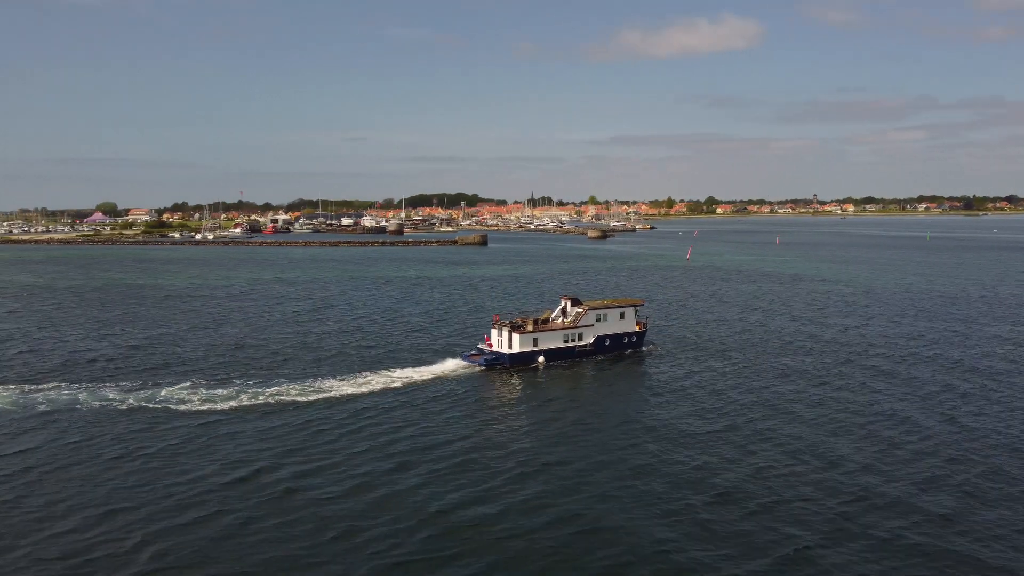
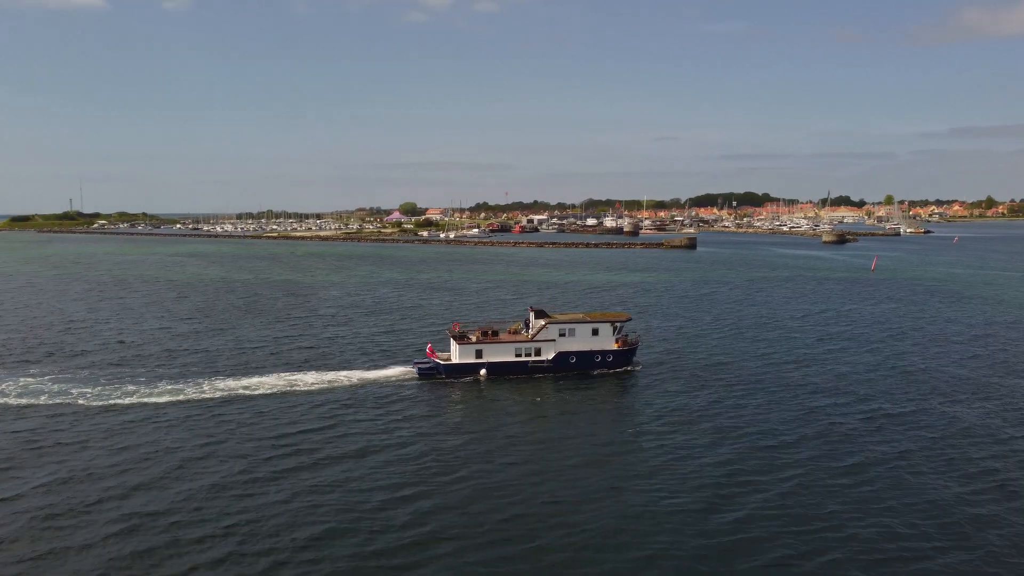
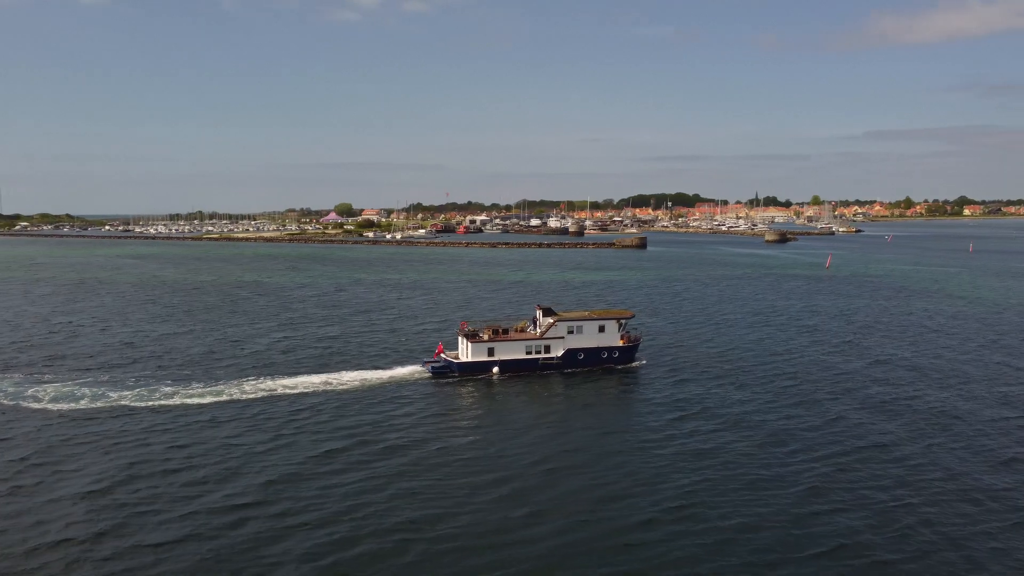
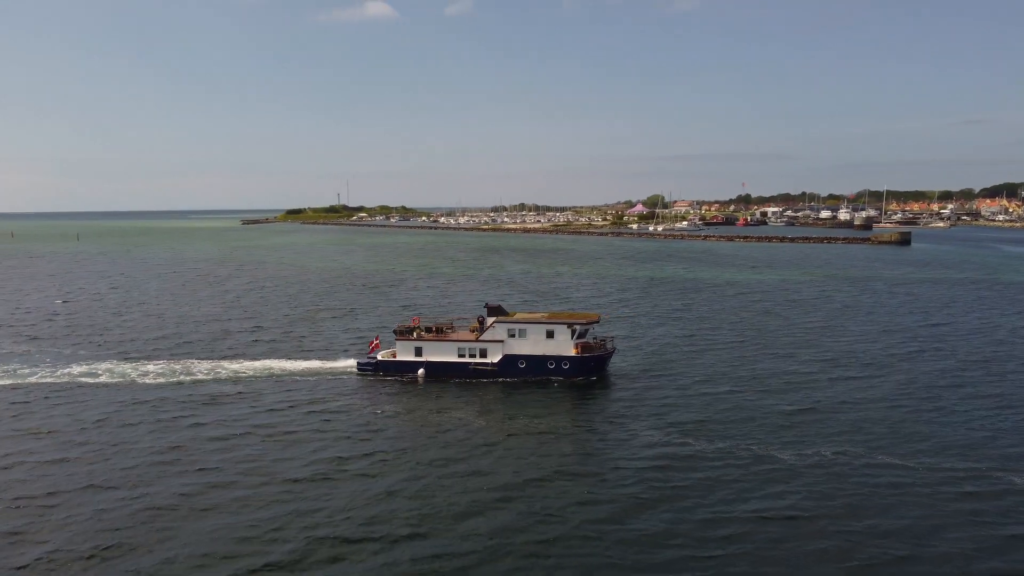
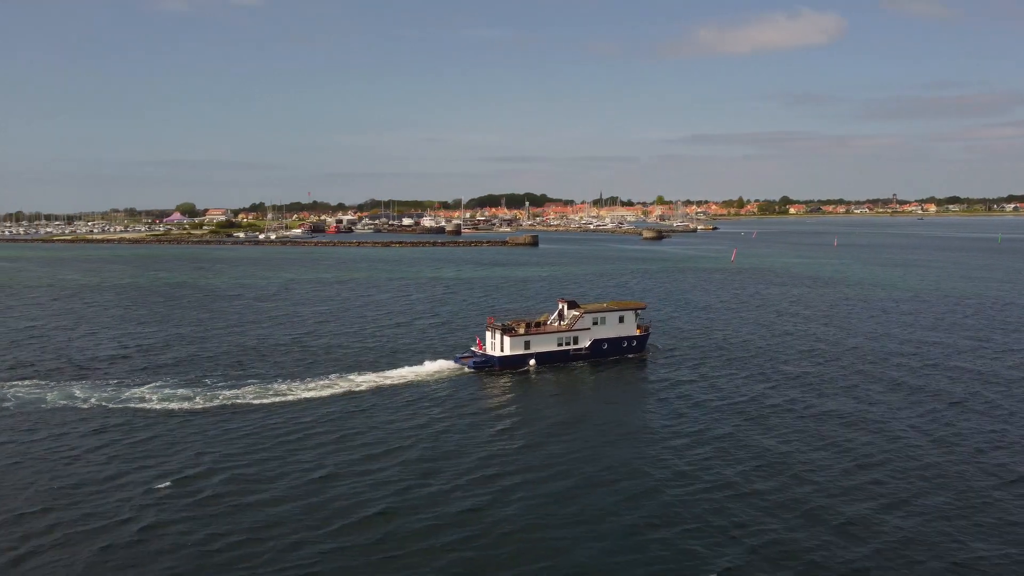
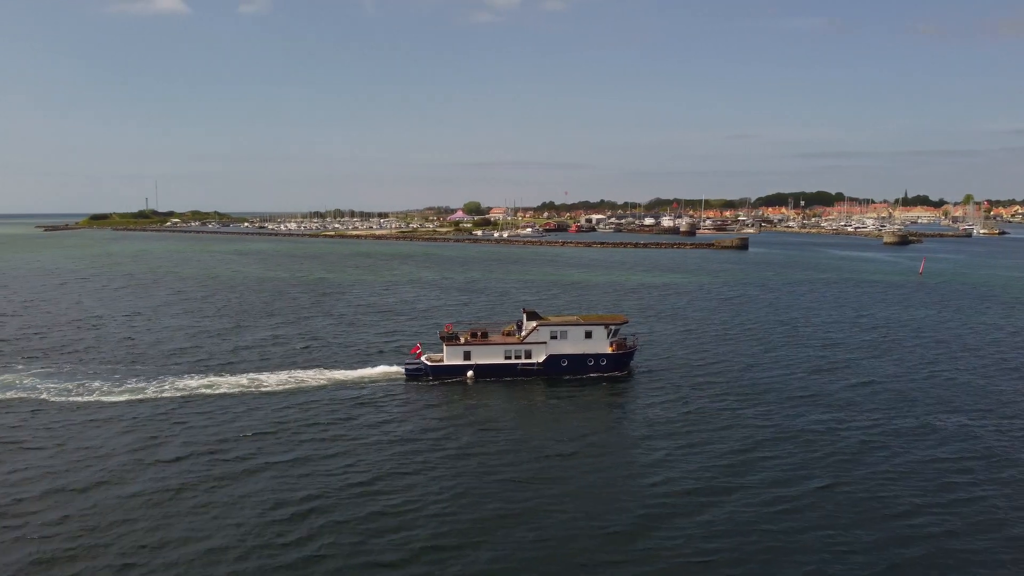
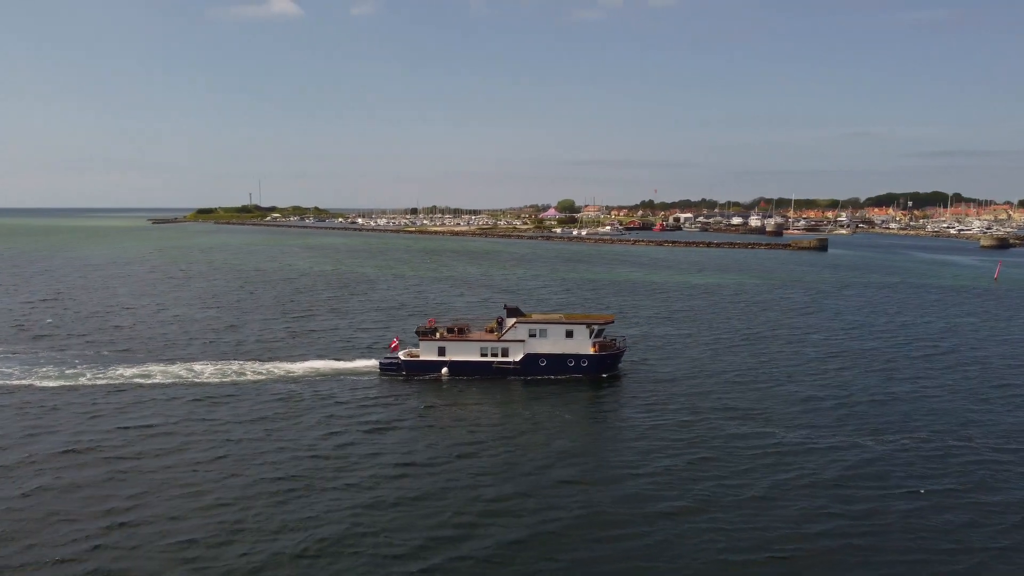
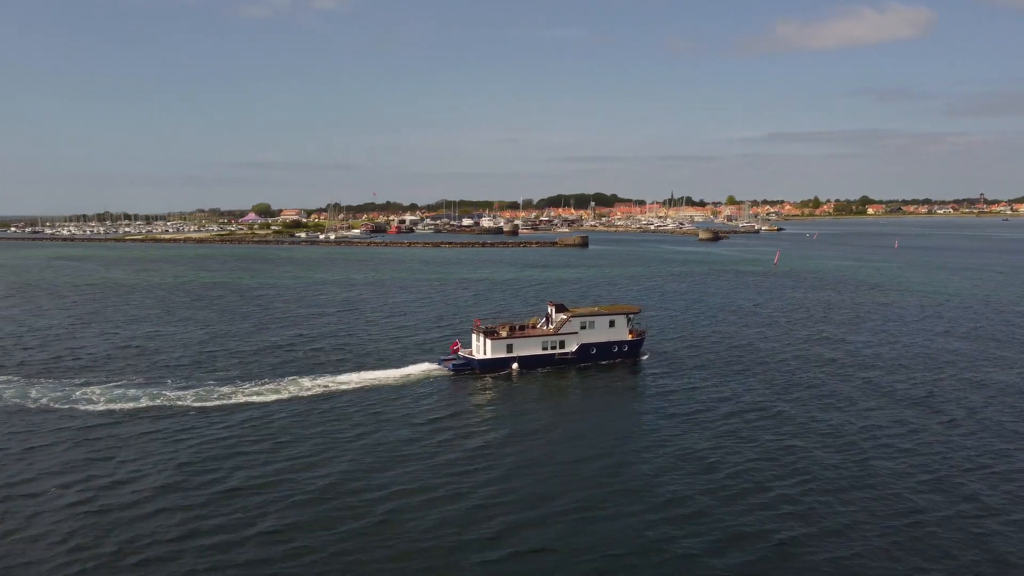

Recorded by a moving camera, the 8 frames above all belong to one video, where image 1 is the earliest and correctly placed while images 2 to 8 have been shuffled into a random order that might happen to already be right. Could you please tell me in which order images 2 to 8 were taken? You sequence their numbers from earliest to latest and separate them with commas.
5, 8, 3, 2, 6, 7, 4
